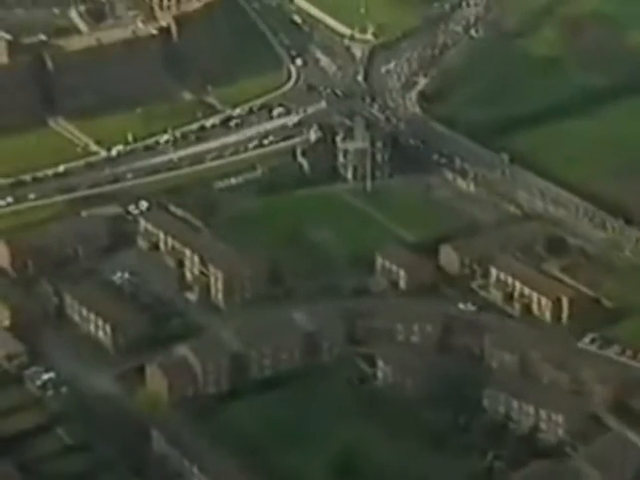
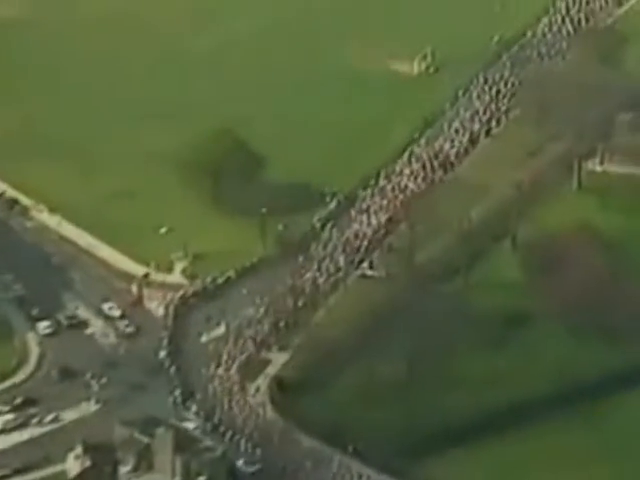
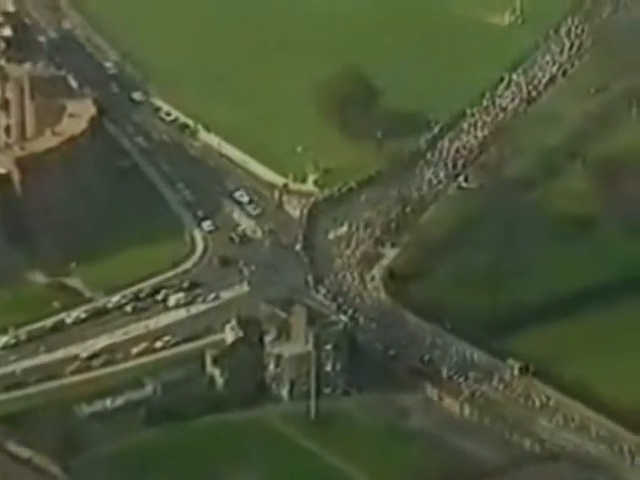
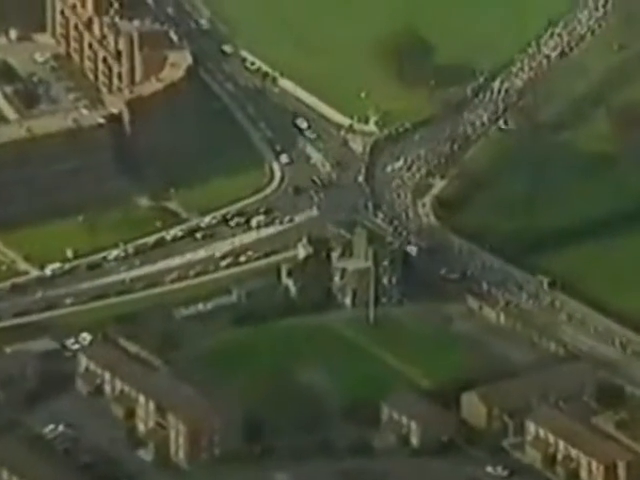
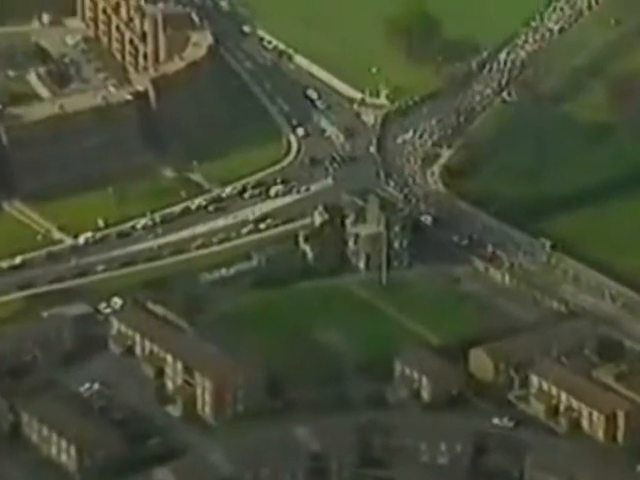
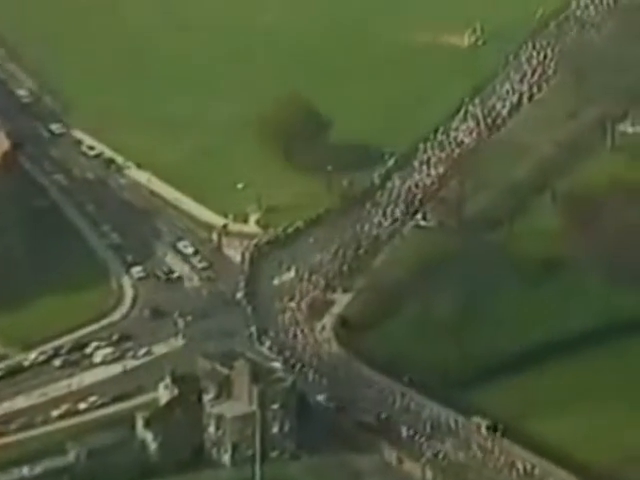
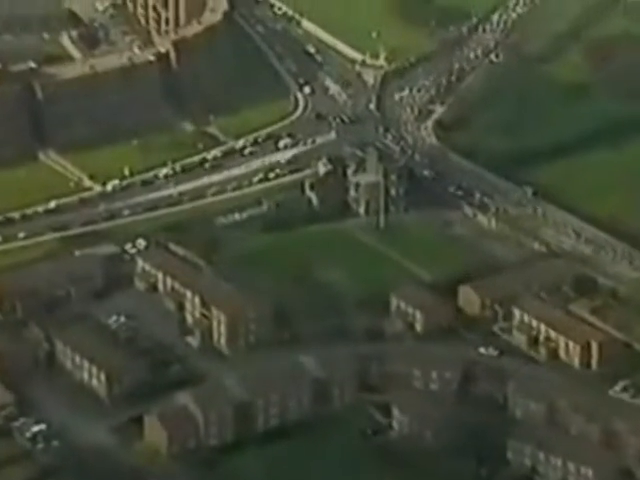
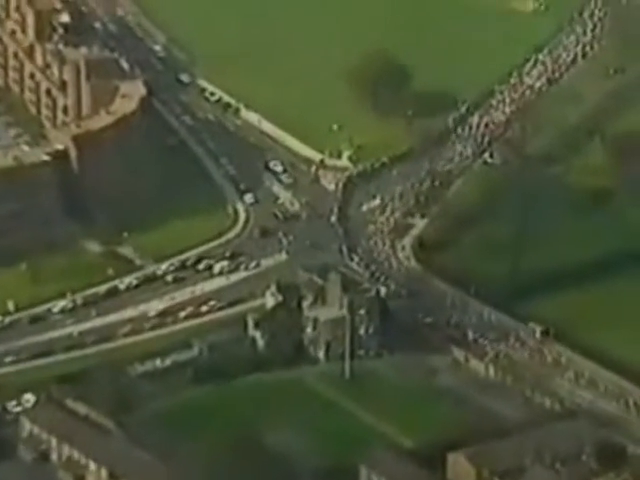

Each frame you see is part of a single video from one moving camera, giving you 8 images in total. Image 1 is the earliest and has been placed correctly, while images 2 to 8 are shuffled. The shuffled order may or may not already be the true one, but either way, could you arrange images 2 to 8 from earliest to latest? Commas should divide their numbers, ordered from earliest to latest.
7, 5, 4, 8, 3, 6, 2
